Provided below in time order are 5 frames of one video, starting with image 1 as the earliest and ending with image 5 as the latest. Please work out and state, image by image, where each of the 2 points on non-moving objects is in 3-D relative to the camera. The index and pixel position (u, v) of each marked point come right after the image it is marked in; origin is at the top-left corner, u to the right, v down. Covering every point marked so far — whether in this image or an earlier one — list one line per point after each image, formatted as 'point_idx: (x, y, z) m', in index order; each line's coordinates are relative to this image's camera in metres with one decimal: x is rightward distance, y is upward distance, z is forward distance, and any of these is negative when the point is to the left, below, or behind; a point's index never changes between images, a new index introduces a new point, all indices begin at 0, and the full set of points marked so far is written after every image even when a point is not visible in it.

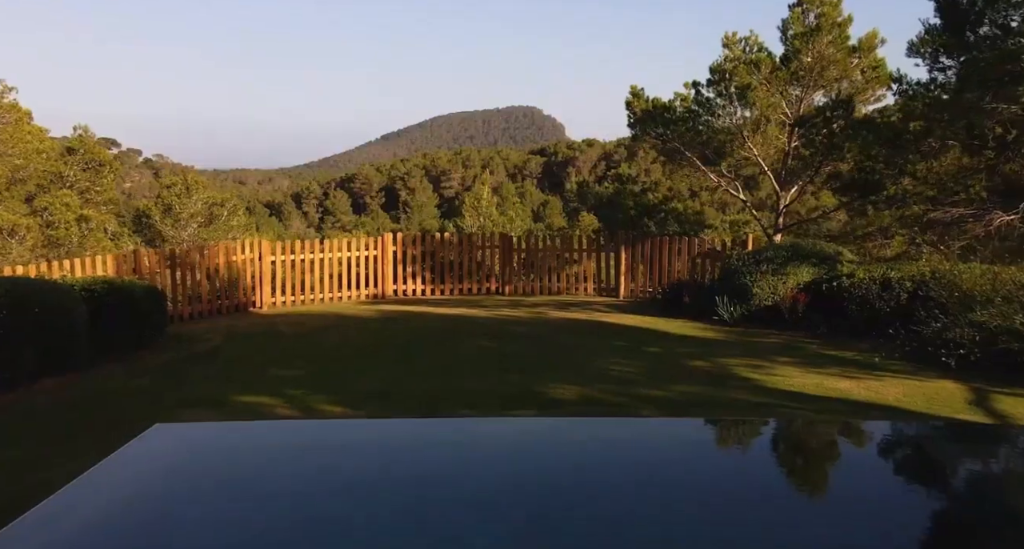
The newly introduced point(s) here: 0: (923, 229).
0: (+5.1, +0.6, +9.5) m
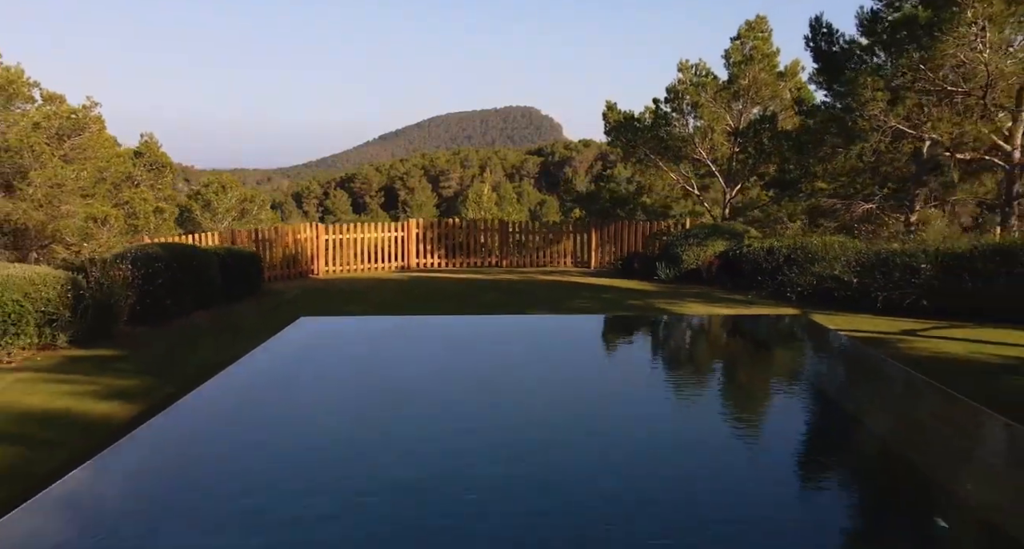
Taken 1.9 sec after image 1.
0: (+5.0, +1.0, +12.6) m
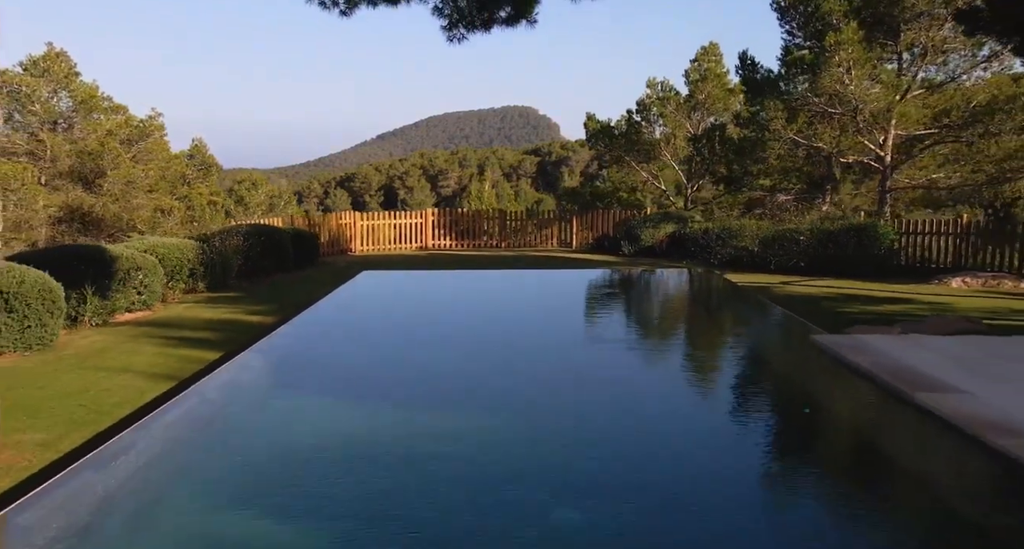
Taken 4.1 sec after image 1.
0: (+5.0, +1.4, +15.9) m
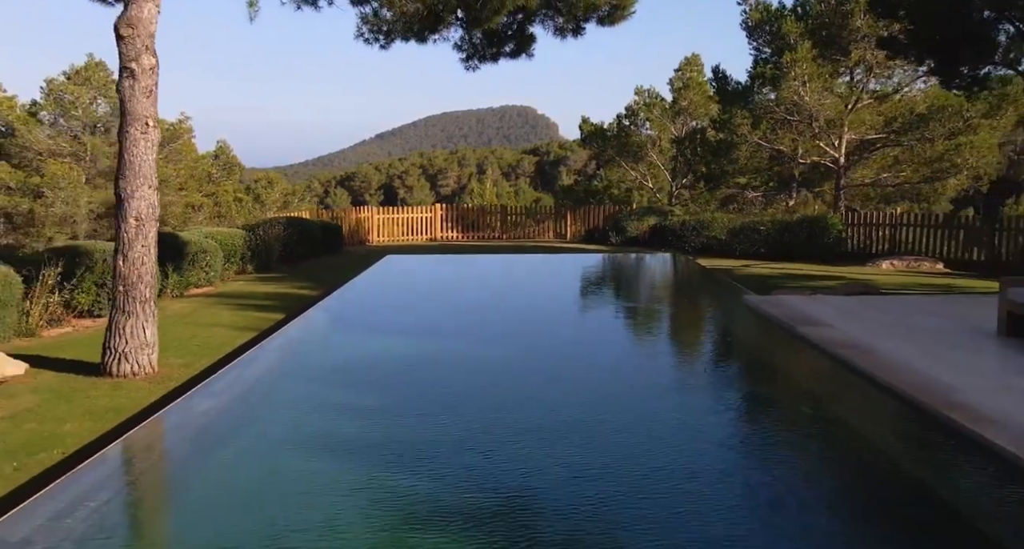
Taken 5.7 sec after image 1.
0: (+5.0, +1.7, +17.8) m
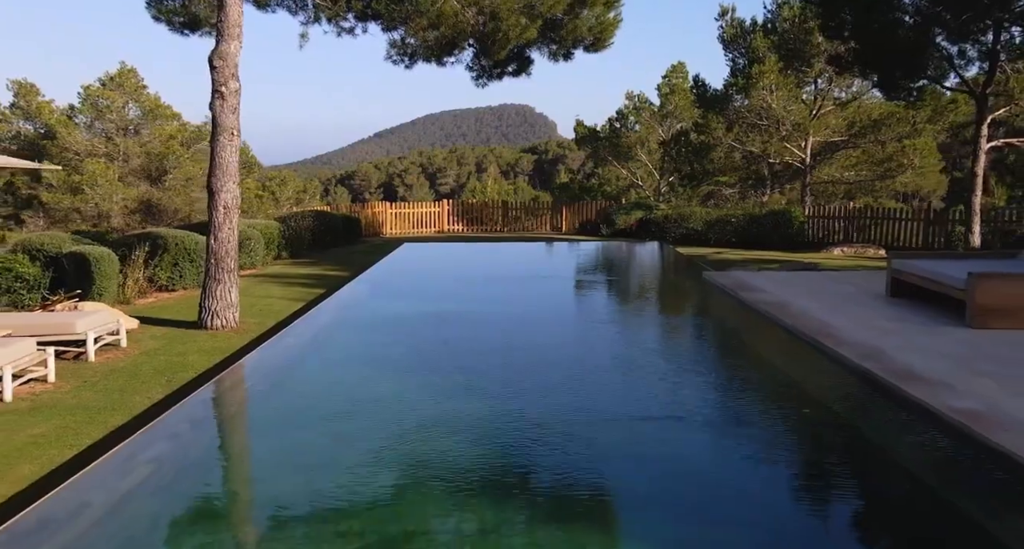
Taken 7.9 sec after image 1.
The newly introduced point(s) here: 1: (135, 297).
0: (+5.0, +2.0, +19.6) m
1: (-4.6, -0.3, +9.3) m
